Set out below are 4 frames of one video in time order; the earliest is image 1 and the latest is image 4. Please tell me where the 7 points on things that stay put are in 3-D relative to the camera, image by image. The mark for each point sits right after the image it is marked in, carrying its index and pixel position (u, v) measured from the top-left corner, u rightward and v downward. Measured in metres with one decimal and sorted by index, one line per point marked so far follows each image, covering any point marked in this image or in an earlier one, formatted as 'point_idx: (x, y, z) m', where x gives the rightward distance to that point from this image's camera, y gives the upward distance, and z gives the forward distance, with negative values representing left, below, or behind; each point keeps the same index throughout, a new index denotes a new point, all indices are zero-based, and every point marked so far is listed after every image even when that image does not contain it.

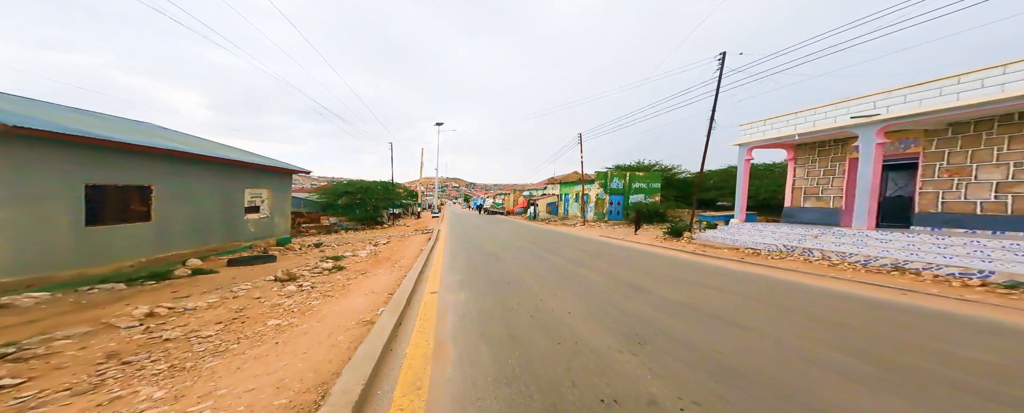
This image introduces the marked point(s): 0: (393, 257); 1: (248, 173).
0: (-4.2, -1.8, +9.0) m
1: (-10.1, +1.2, +9.8) m
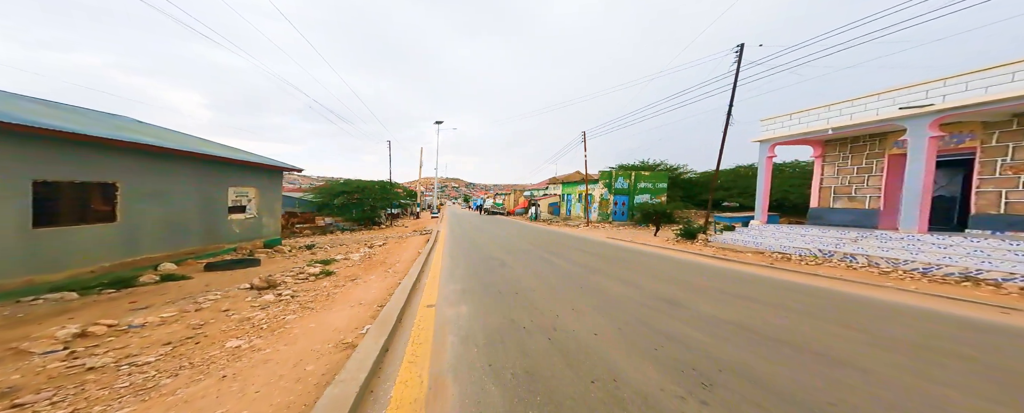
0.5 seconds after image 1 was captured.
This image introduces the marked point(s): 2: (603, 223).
0: (-4.0, -1.7, +8.4) m
1: (-10.0, +1.3, +9.1) m
2: (+6.8, -1.2, +19.4) m
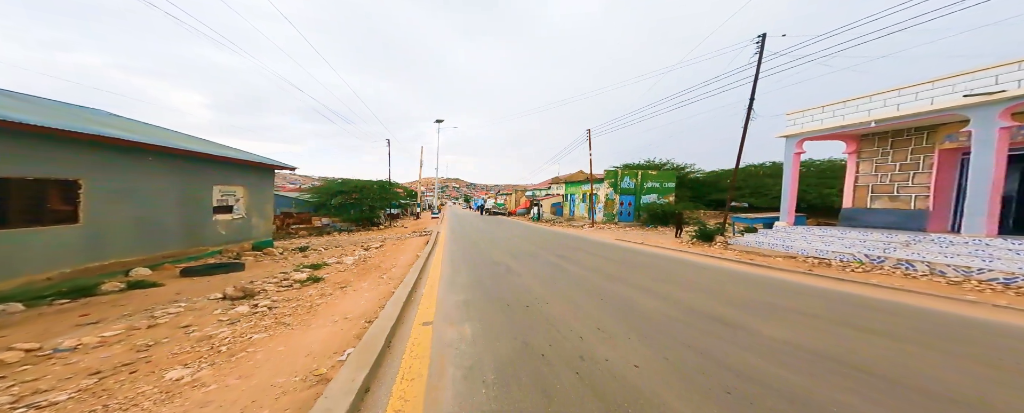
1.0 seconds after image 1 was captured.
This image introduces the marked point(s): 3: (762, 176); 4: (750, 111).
0: (-3.9, -1.7, +7.8) m
1: (-9.8, +1.3, +8.5) m
2: (+7.0, -1.2, +18.8) m
3: (+17.0, +2.0, +17.5) m
4: (+7.7, +3.1, +8.3) m
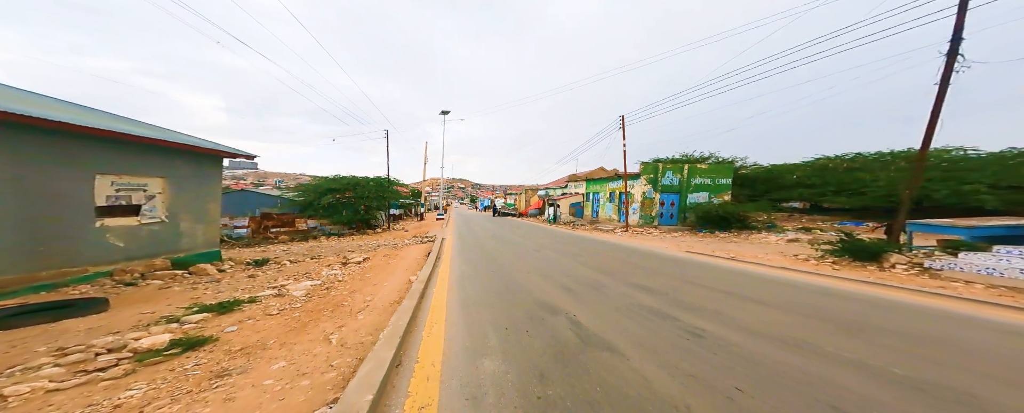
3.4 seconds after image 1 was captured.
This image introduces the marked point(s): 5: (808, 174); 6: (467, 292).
0: (-3.0, -1.7, +4.7) m
1: (-8.9, +1.3, +5.7) m
2: (+8.1, -1.3, +15.6) m
3: (+18.2, +1.9, +14.1) m
4: (+8.6, +3.1, +5.1) m
5: (+17.3, +1.8, +15.2) m
6: (-0.9, -1.6, +4.9) m
